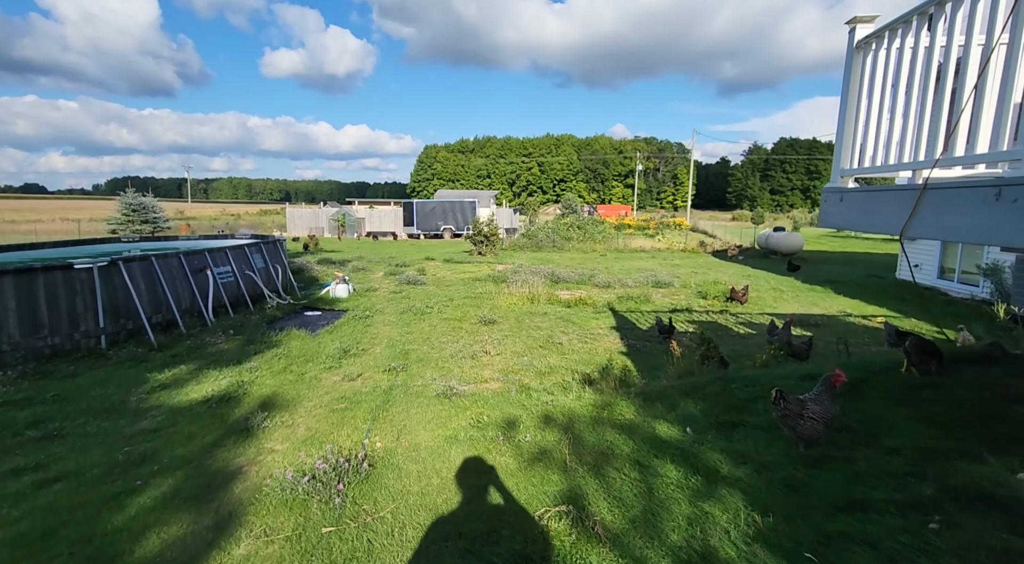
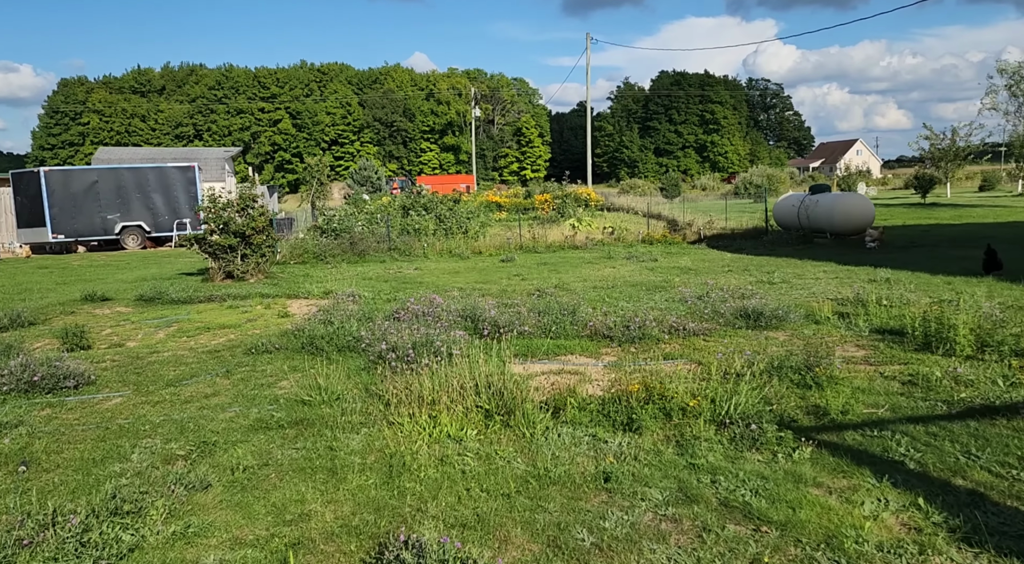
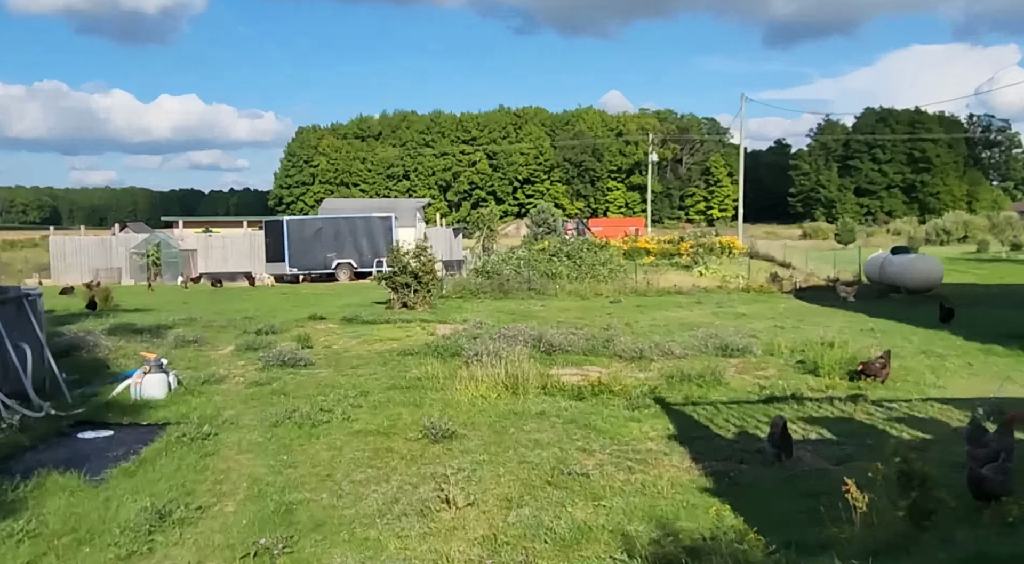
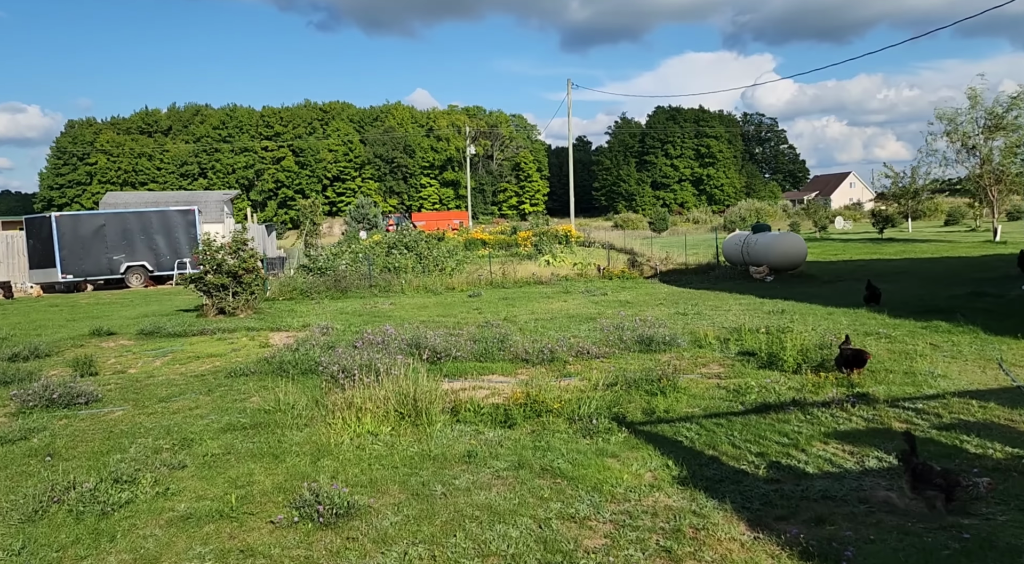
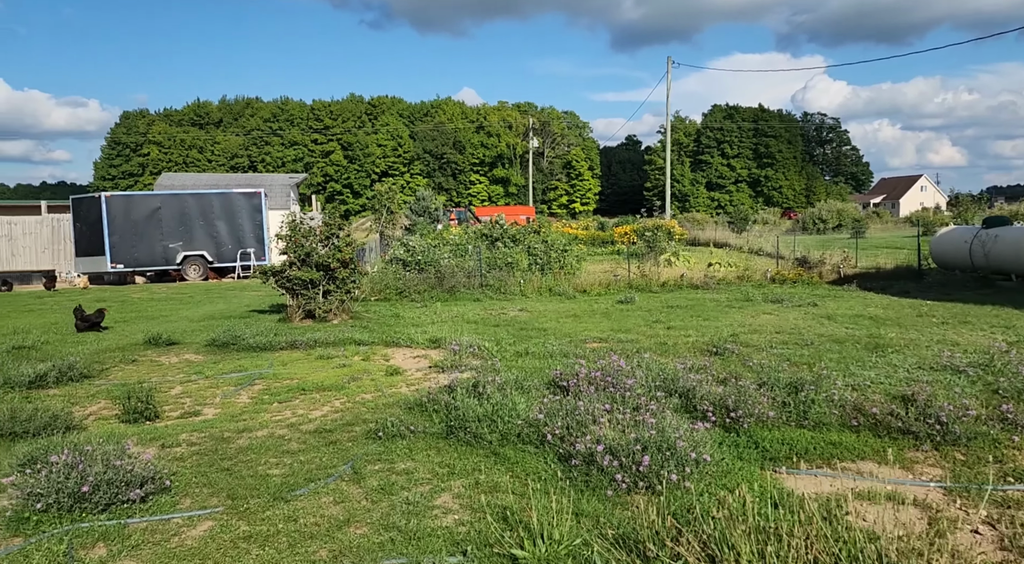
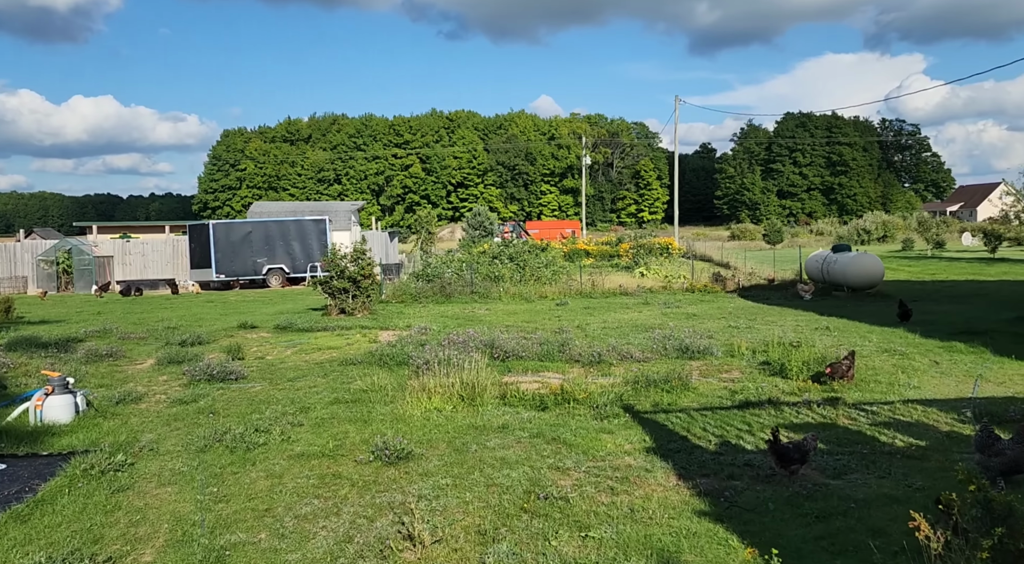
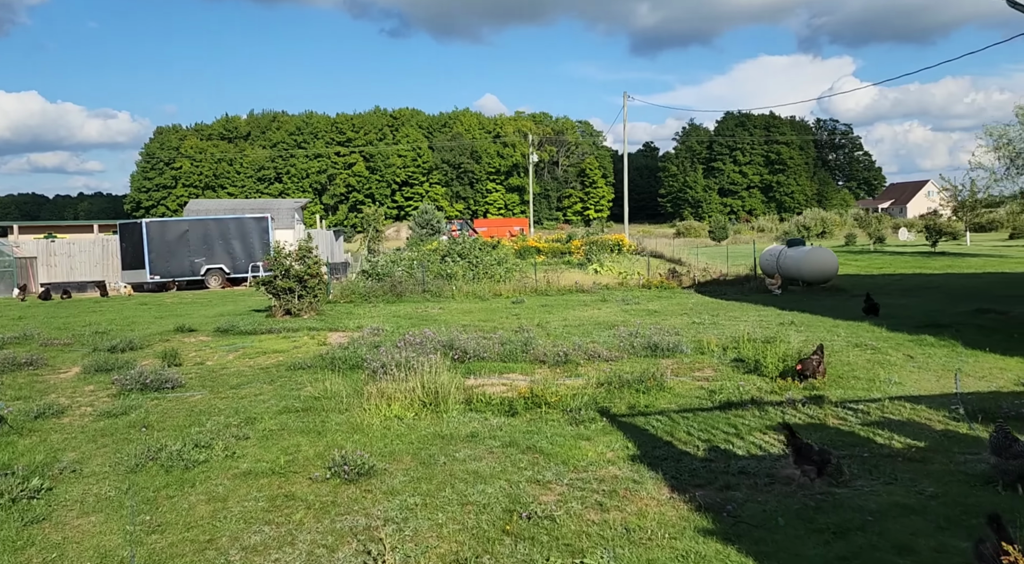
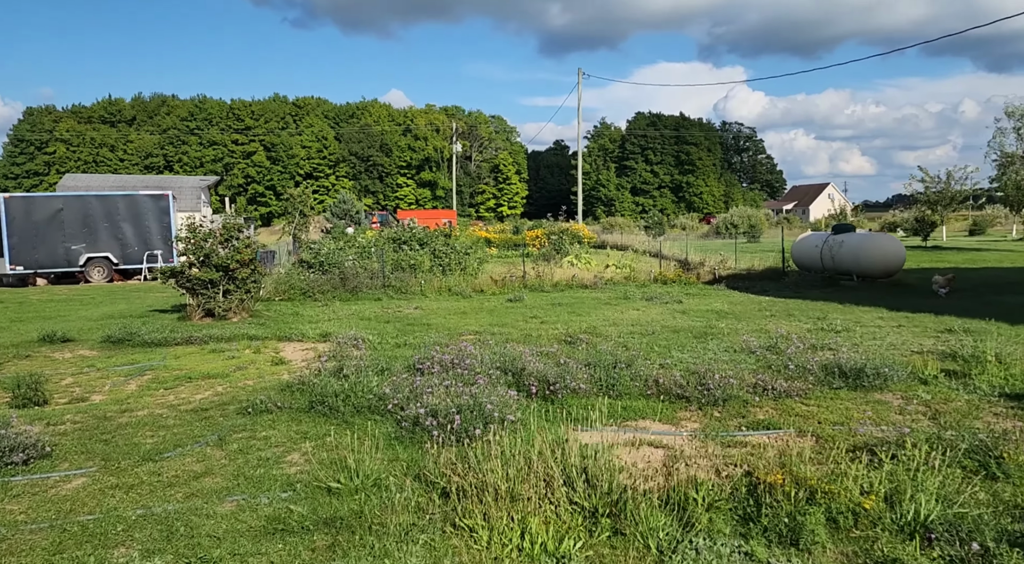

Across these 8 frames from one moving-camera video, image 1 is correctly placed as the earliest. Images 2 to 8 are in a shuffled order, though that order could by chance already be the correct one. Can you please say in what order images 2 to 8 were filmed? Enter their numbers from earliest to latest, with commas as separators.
3, 6, 7, 4, 2, 8, 5
